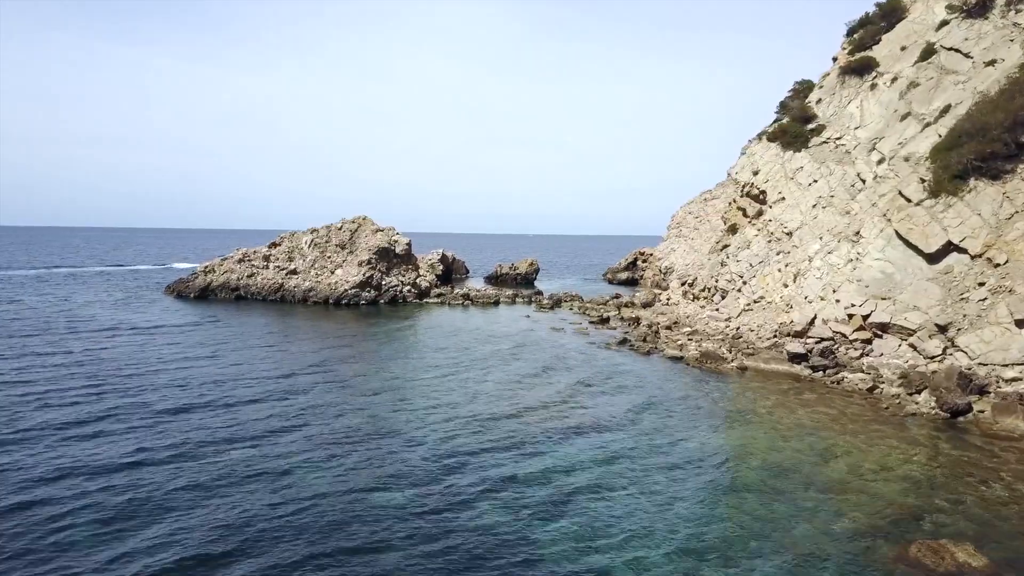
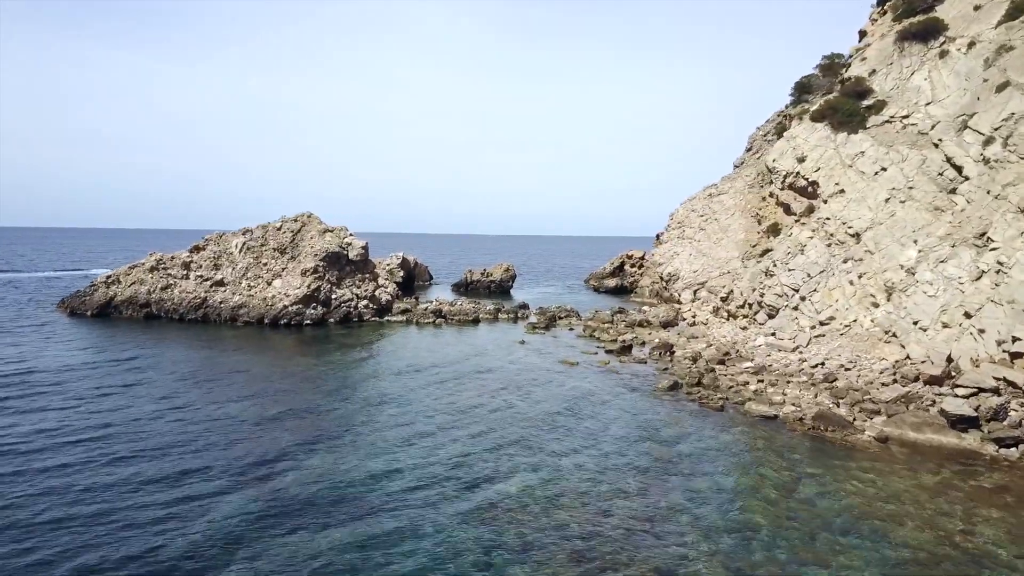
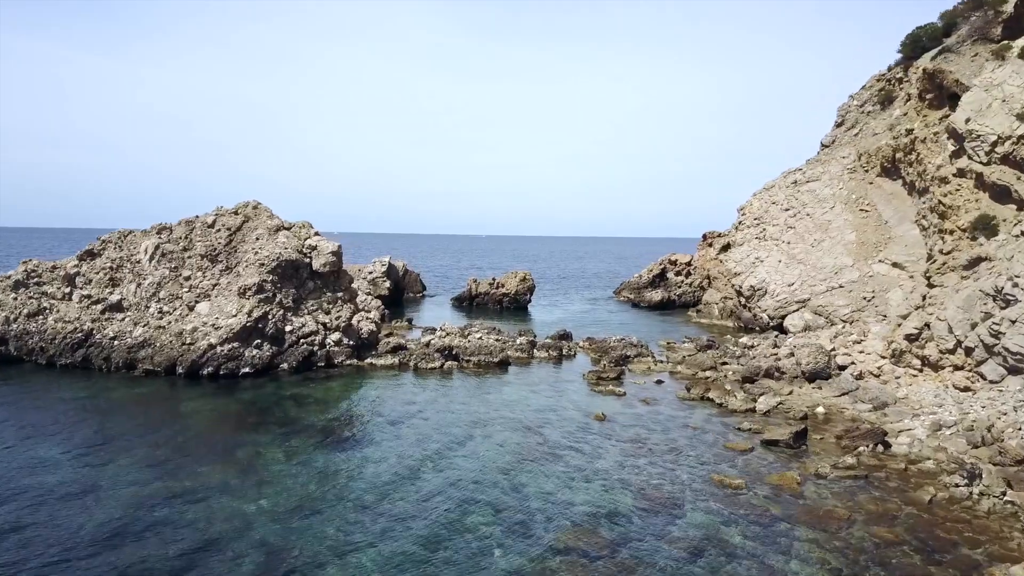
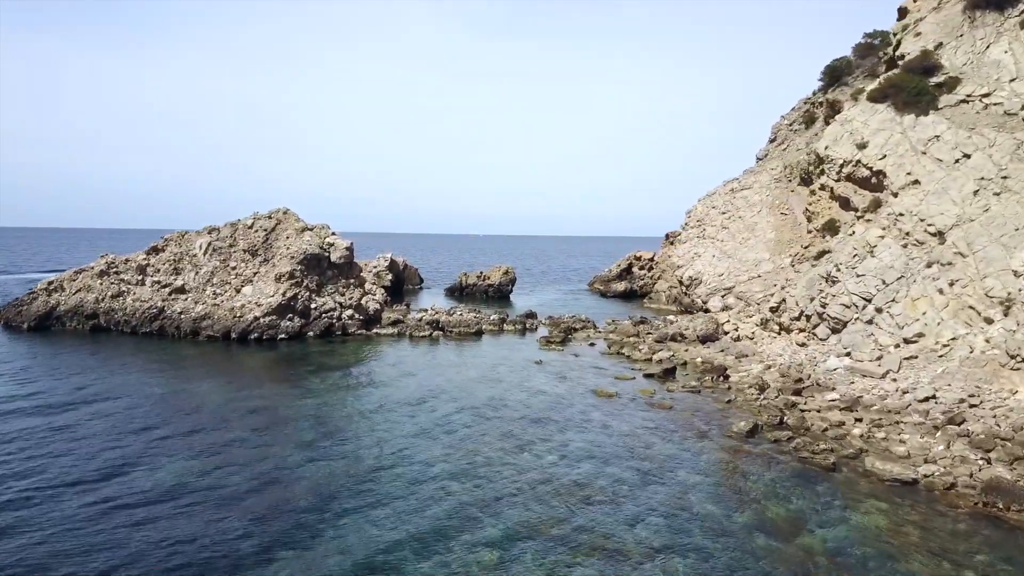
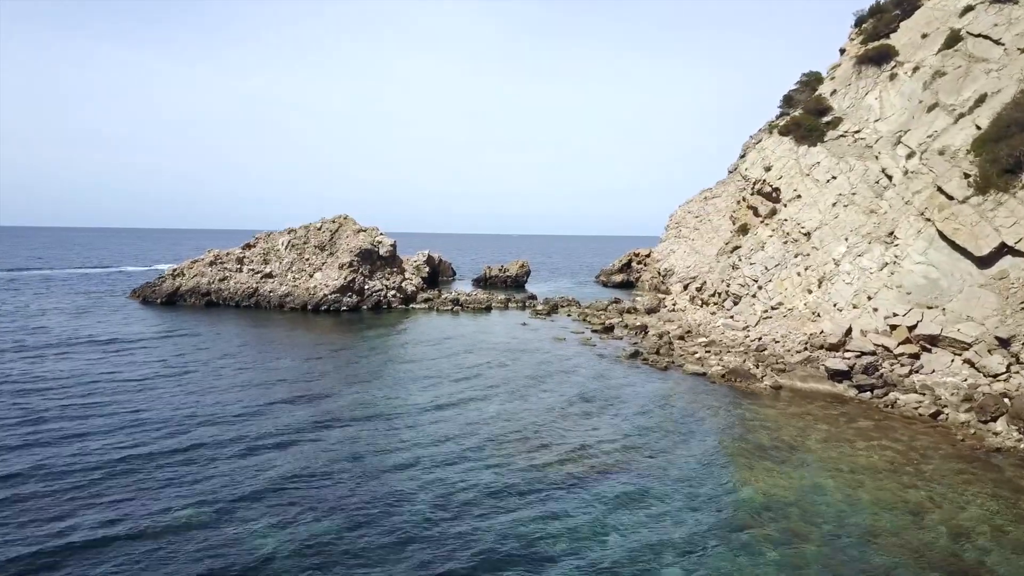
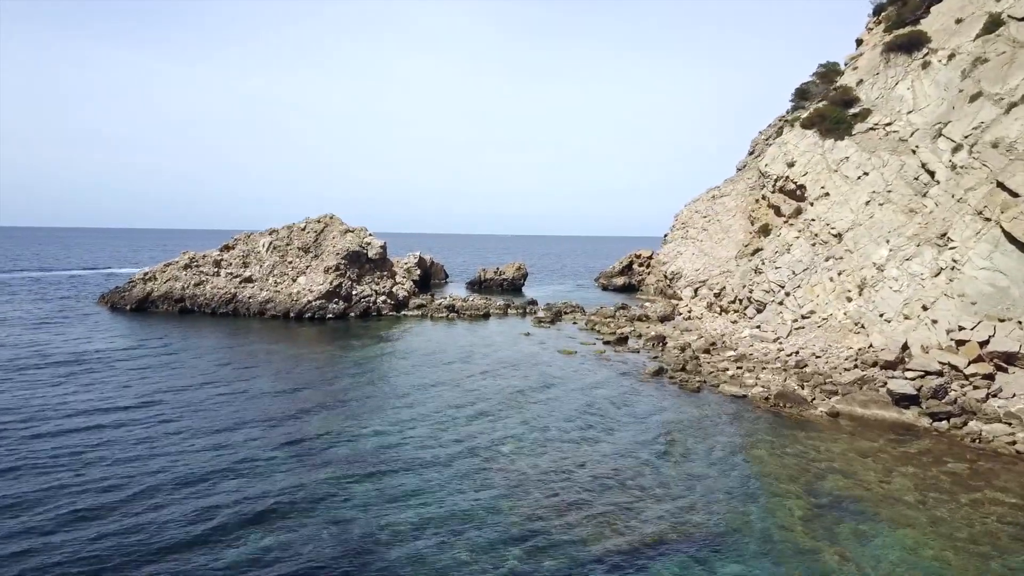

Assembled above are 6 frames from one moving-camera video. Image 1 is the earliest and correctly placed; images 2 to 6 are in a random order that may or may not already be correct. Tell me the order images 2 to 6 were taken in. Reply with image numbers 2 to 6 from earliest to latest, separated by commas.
5, 6, 2, 4, 3
